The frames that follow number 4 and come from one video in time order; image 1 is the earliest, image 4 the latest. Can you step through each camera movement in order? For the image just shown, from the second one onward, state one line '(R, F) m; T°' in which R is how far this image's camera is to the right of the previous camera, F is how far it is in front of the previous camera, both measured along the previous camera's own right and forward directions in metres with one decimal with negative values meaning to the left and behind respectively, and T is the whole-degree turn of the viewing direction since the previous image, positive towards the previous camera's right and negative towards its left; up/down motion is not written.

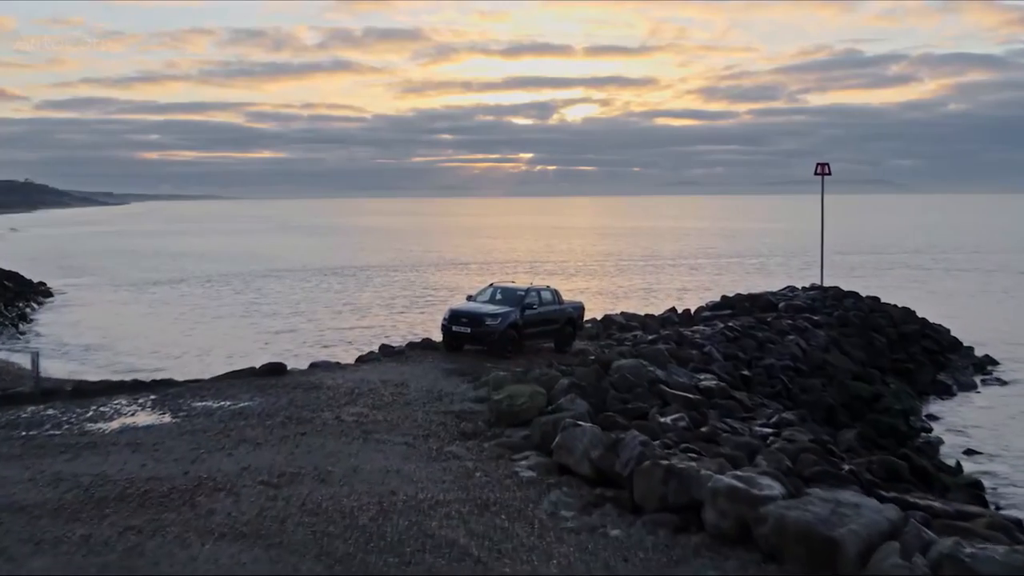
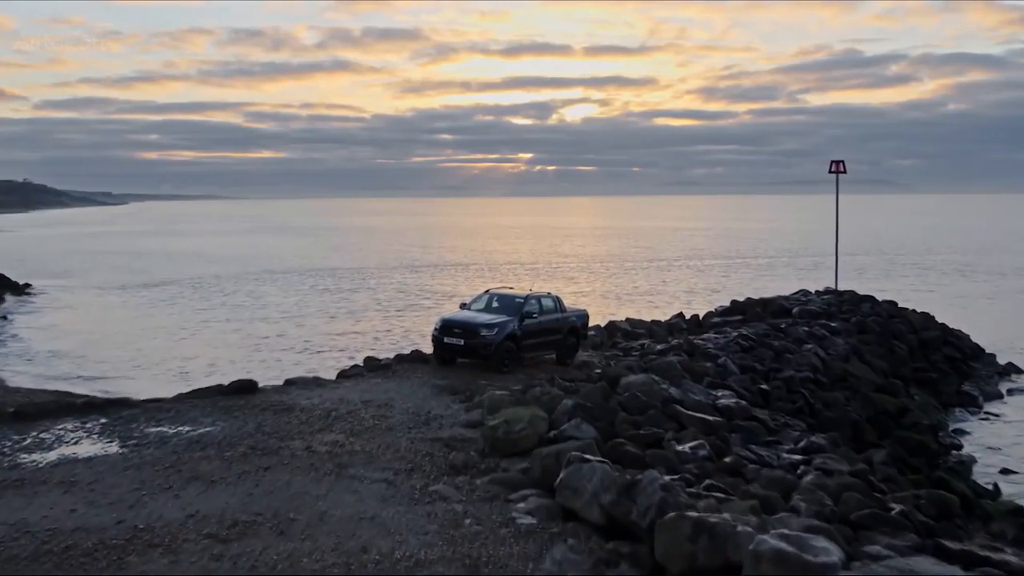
(0.0, +1.7) m; 0°
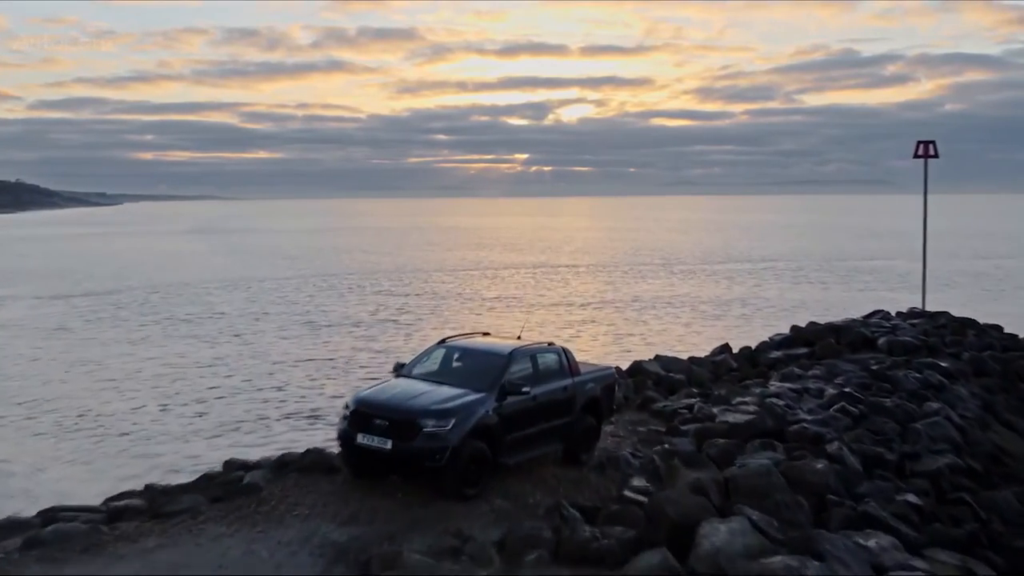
(+0.4, +7.8) m; 0°
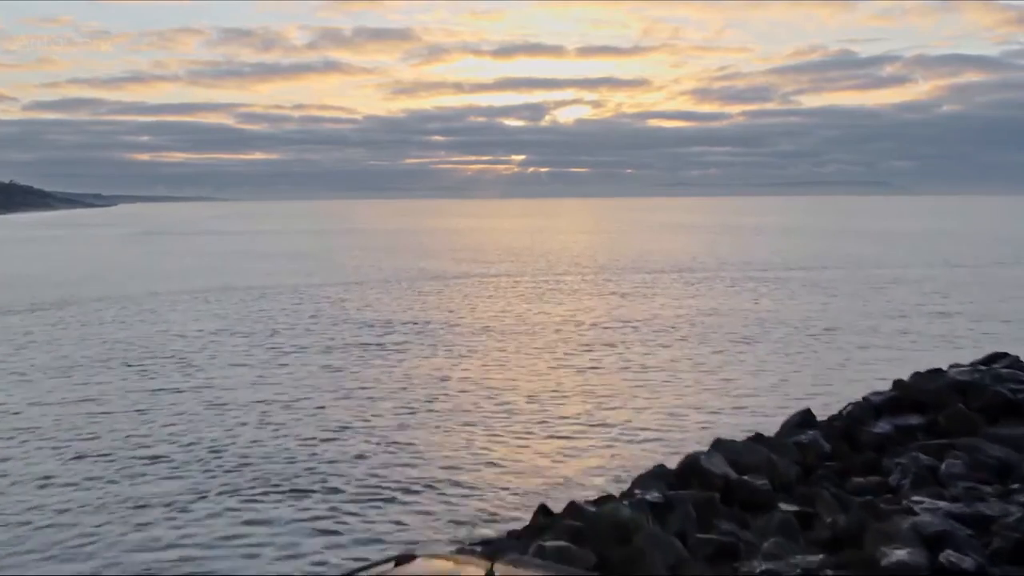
(+0.2, +6.8) m; 0°
